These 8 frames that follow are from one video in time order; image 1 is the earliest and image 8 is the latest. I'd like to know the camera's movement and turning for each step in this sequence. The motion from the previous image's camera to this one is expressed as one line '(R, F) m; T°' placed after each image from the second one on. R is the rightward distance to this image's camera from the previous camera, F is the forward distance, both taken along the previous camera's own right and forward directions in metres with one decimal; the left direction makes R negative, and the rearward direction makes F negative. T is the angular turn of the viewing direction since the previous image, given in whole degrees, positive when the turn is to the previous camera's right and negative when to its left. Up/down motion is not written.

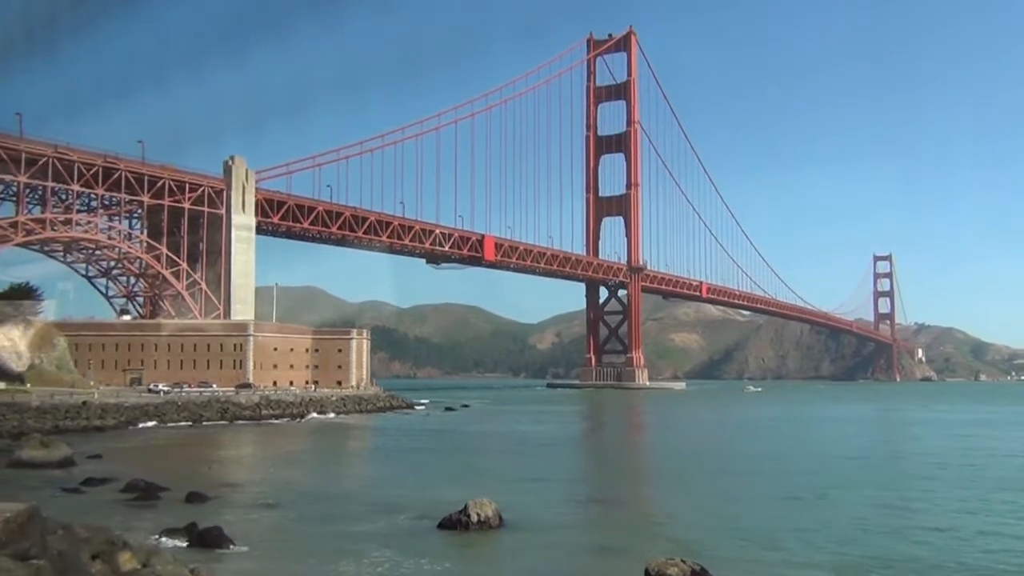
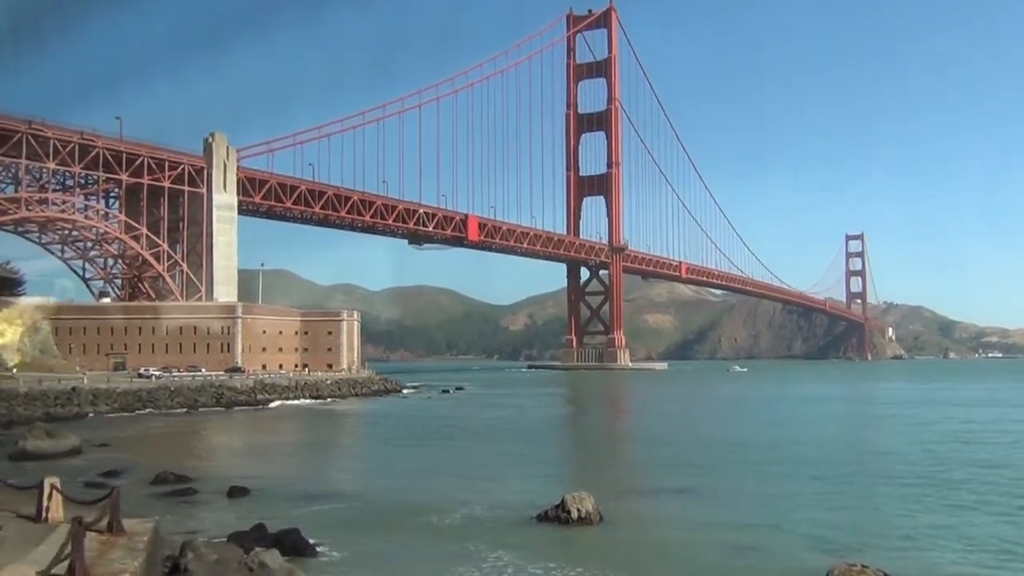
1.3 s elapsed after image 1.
(-1.0, +1.0) m; +2°
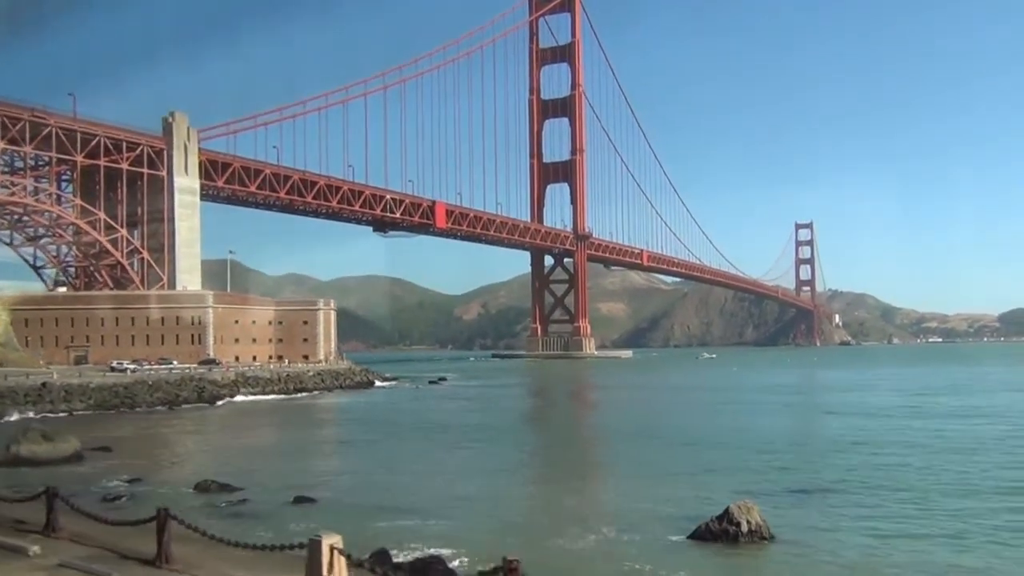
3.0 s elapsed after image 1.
(-1.3, +1.5) m; +3°
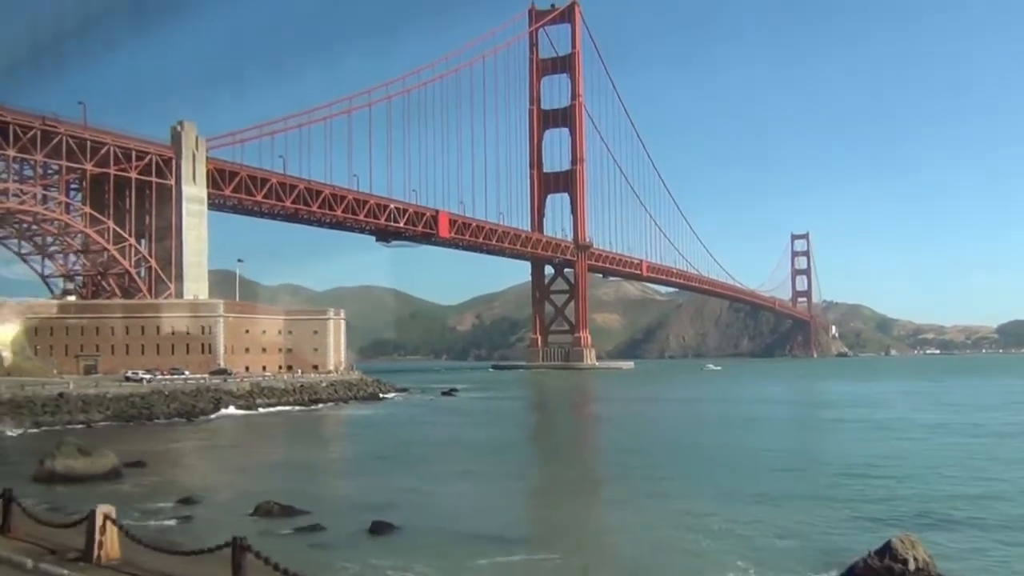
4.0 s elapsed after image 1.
(-0.7, +0.2) m; 0°
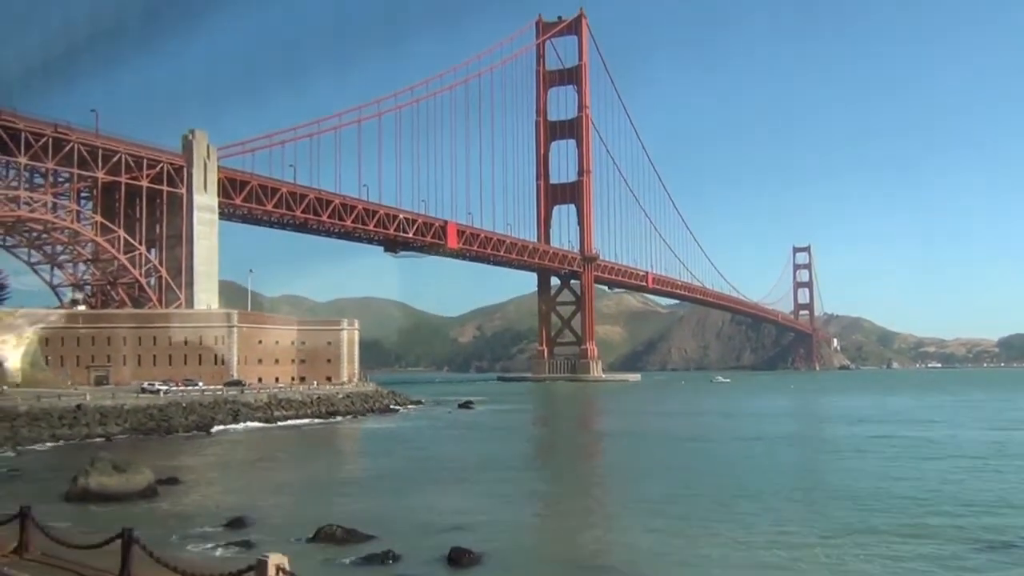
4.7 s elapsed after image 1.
(-0.6, +0.4) m; 0°
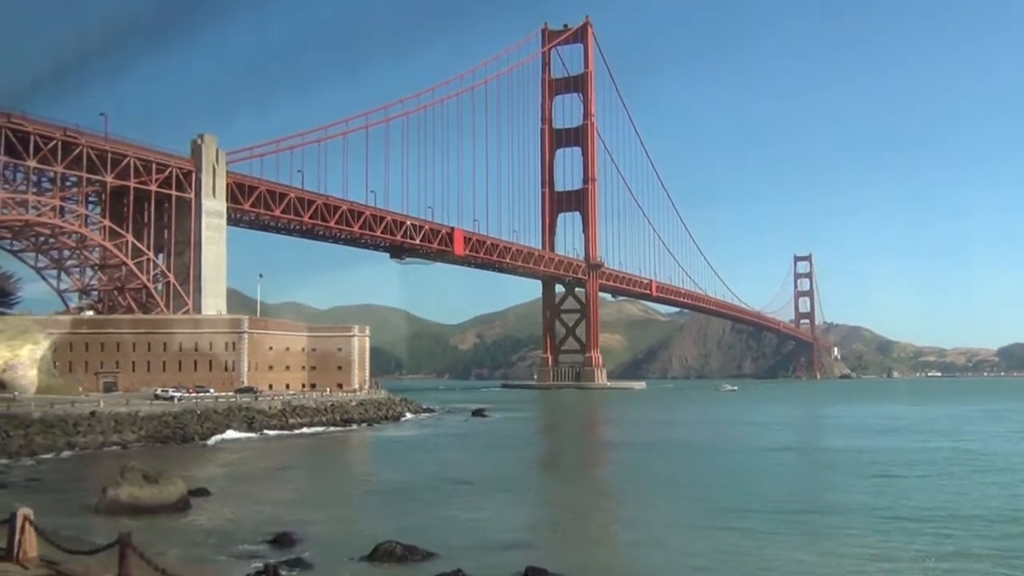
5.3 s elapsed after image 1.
(-0.5, +0.4) m; 0°
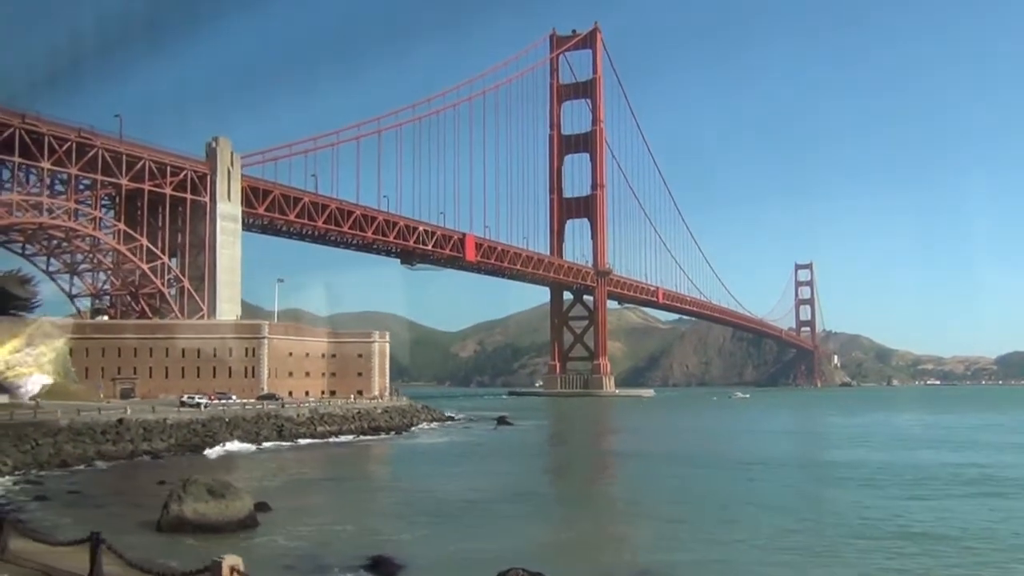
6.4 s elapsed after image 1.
(-0.9, +0.6) m; 0°
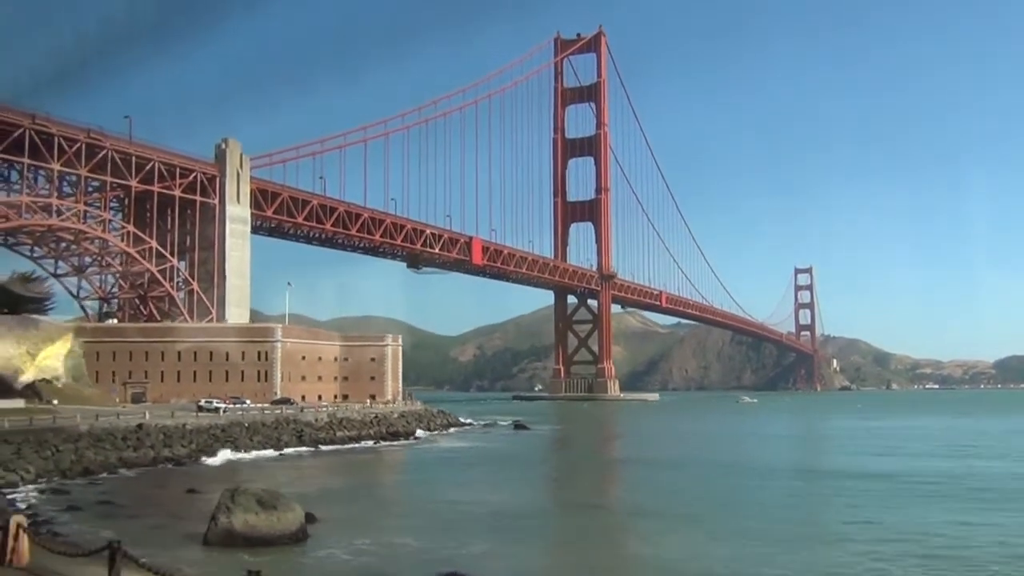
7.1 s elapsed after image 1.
(-0.6, +0.4) m; 0°
